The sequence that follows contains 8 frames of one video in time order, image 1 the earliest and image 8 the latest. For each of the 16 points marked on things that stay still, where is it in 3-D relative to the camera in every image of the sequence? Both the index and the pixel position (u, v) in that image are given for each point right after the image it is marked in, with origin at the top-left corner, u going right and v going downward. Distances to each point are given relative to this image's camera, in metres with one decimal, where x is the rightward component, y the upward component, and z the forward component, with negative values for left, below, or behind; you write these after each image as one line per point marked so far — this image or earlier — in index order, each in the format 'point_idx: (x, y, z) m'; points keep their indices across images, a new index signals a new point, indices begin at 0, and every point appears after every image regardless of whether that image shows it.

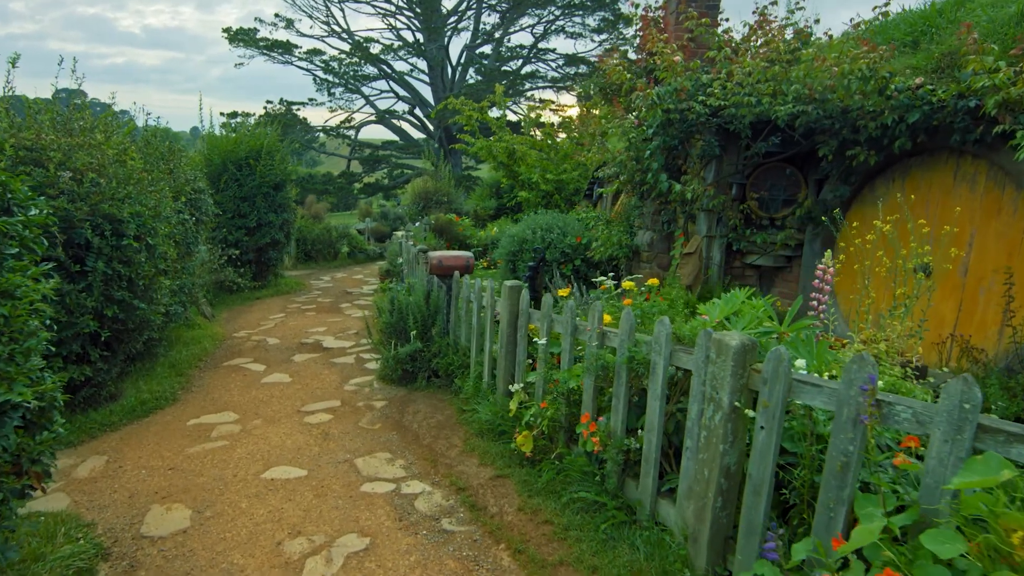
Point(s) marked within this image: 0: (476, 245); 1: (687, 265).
0: (-0.8, +0.8, +11.4) m
1: (+2.0, +0.2, +6.3) m
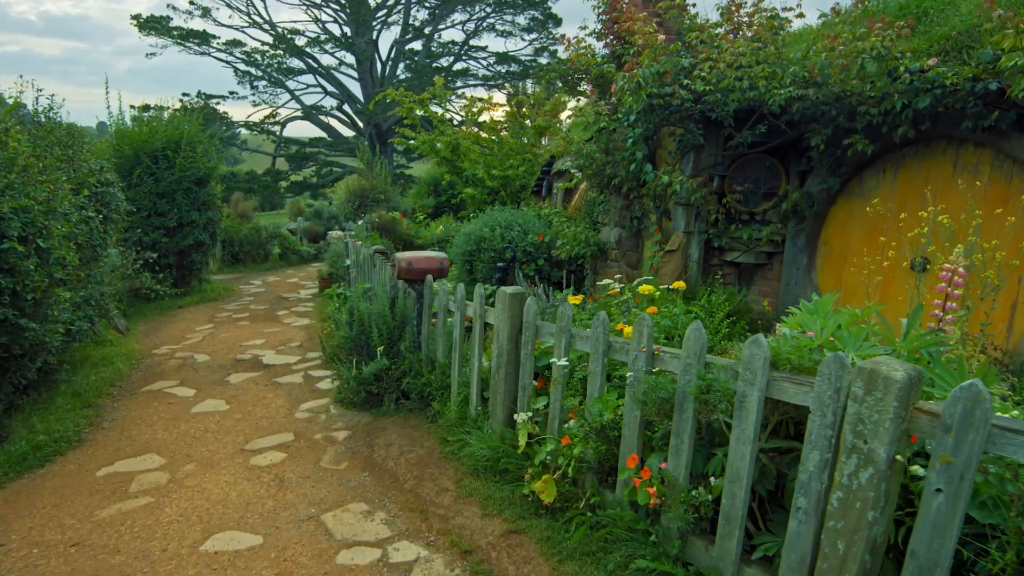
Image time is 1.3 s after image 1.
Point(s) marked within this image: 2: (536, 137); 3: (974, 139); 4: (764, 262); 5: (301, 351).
0: (-1.7, +0.8, +10.6) m
1: (+1.7, +0.2, +6.0) m
2: (+0.4, +3.3, +13.0) m
3: (+3.5, +1.1, +4.4) m
4: (+2.5, +0.3, +6.0) m
5: (-2.1, -0.6, +5.8) m
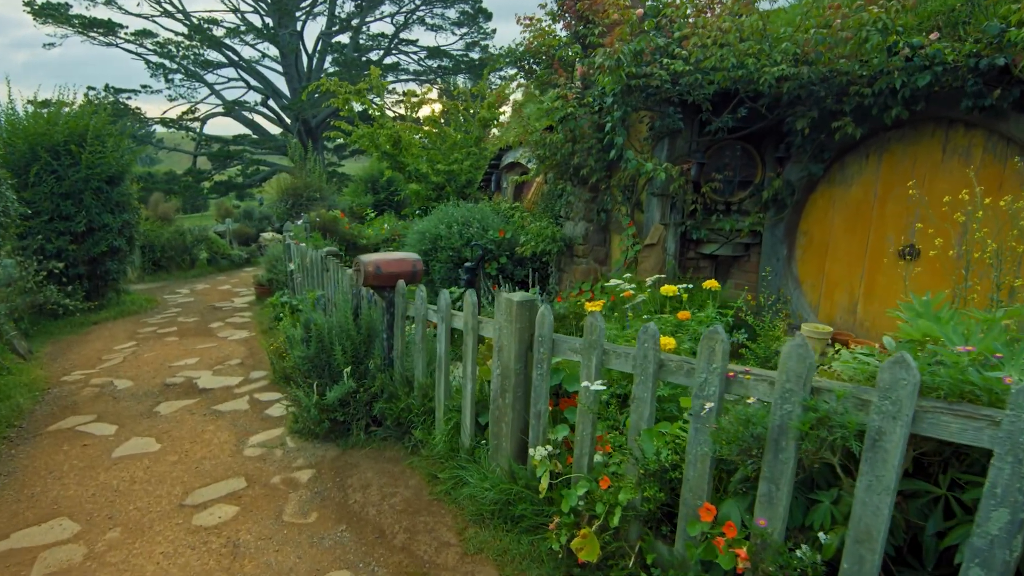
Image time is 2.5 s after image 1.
0: (-2.5, +0.7, +9.9) m
1: (+1.4, +0.3, +5.6) m
2: (-0.7, +3.3, +12.4) m
3: (+3.3, +1.2, +4.3) m
4: (+2.2, +0.3, +5.7) m
5: (-2.4, -0.7, +5.1) m
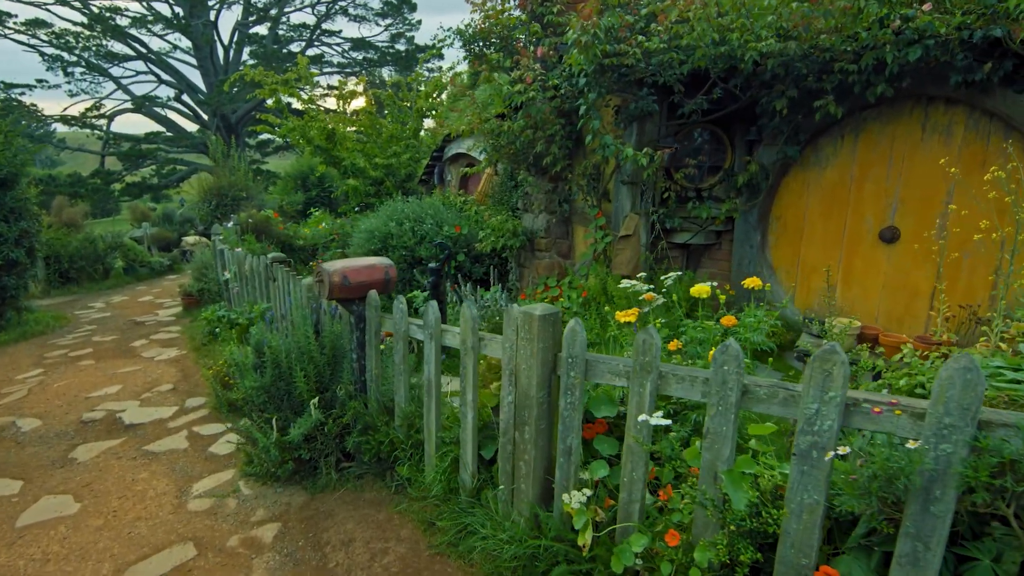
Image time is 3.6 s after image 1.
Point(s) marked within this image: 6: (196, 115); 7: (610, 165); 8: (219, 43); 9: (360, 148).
0: (-3.3, +0.6, +9.2) m
1: (+1.0, +0.3, +5.3) m
2: (-1.9, +3.4, +11.8) m
3: (+3.1, +1.3, +4.2) m
4: (+1.8, +0.4, +5.5) m
5: (-2.6, -0.8, +4.4) m
6: (-10.5, +5.8, +19.5) m
7: (+0.9, +1.2, +5.6) m
8: (-9.9, +8.3, +19.8) m
9: (-3.0, +2.7, +11.4) m
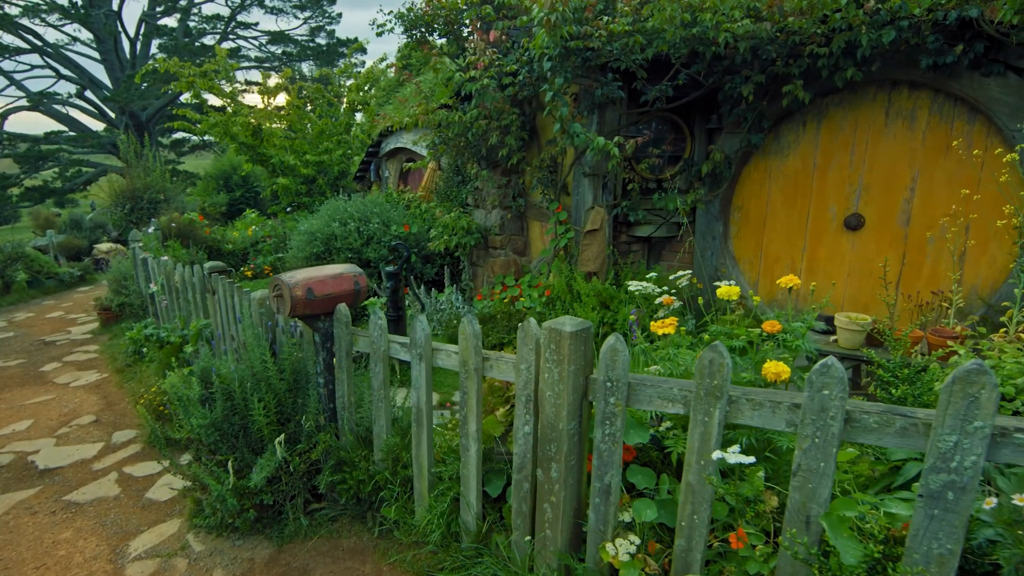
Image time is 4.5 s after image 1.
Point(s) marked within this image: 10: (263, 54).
0: (-4.0, +0.5, +8.5) m
1: (+0.7, +0.4, +5.1) m
2: (-3.0, +3.3, +11.2) m
3: (+2.8, +1.5, +4.2) m
4: (+1.5, +0.5, +5.4) m
5: (-2.7, -0.9, +3.8) m
6: (-12.5, +5.5, +17.9) m
7: (+0.5, +1.2, +5.3) m
8: (-12.0, +8.0, +18.2) m
9: (-4.0, +2.6, +10.7) m
10: (-8.0, +7.4, +18.6) m
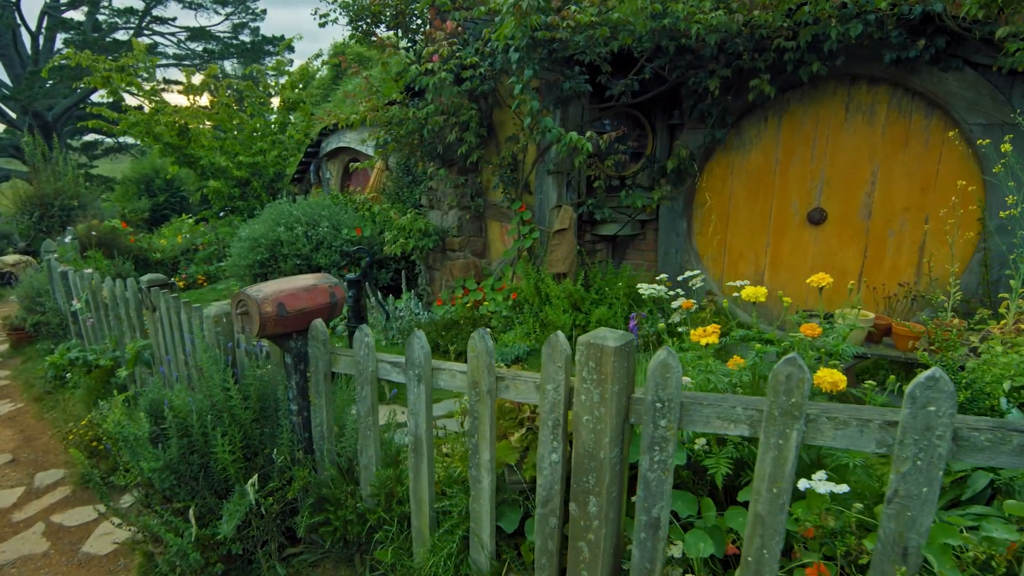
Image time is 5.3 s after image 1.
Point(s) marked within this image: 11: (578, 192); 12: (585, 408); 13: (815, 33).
0: (-4.6, +0.3, +7.9) m
1: (+0.4, +0.3, +4.9) m
2: (-4.0, +3.2, +10.7) m
3: (+2.6, +1.5, +4.2) m
4: (+1.1, +0.5, +5.3) m
5: (-2.8, -1.1, +3.3) m
6: (-14.2, +5.0, +16.3) m
7: (+0.2, +1.2, +5.1) m
8: (-13.8, +7.5, +16.7) m
9: (-4.9, +2.5, +10.0) m
10: (-9.8, +7.1, +17.5) m
11: (+0.6, +0.8, +5.1) m
12: (+0.2, -0.3, +1.4) m
13: (+2.0, +1.7, +3.8) m
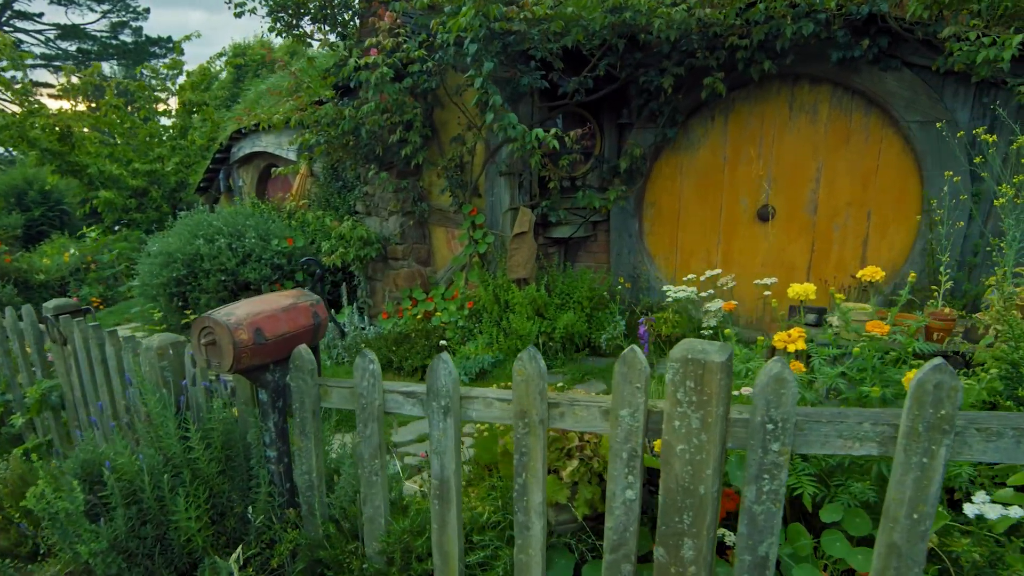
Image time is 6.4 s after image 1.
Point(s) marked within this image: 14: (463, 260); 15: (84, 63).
0: (-5.4, 0.0, +6.9) m
1: (0.0, +0.3, +4.7) m
2: (-5.3, +2.9, +9.8) m
3: (+2.2, +1.6, +4.3) m
4: (+0.7, +0.5, +5.2) m
5: (-2.9, -1.2, +2.6) m
6: (-16.2, +4.2, +13.9) m
7: (-0.3, +1.1, +4.9) m
8: (-16.0, +6.7, +14.3) m
9: (-6.1, +2.1, +9.0) m
10: (-12.2, +6.4, +15.7) m
11: (+0.2, +0.8, +4.9) m
12: (+0.3, -0.3, +1.2) m
13: (+1.7, +1.7, +3.8) m
14: (-0.4, +0.2, +4.9) m
15: (-11.9, +6.6, +16.7) m
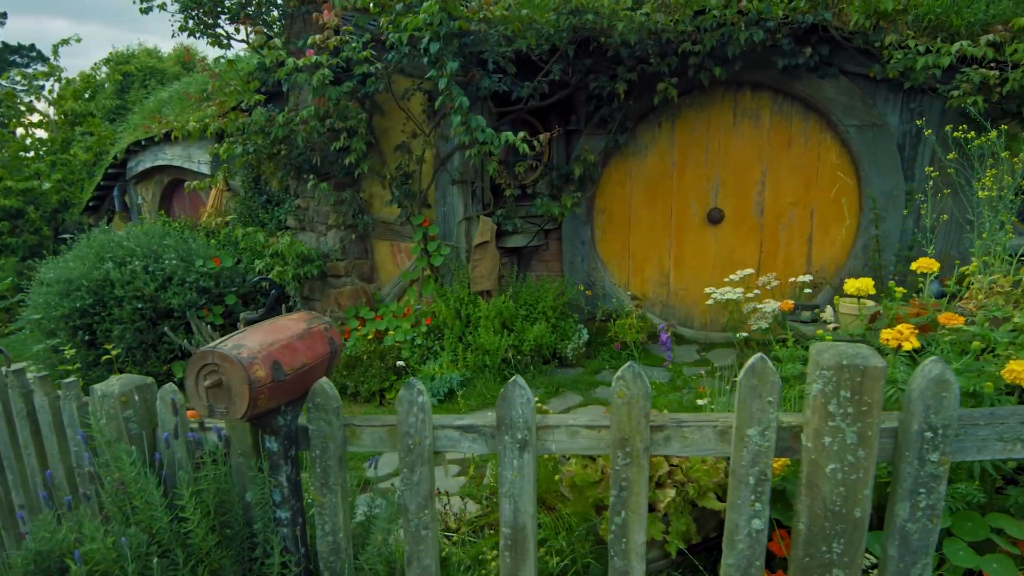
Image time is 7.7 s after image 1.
0: (-5.9, -0.4, +5.8) m
1: (-0.3, +0.2, +4.5) m
2: (-6.5, +2.4, +8.7) m
3: (+1.9, +1.6, +4.5) m
4: (+0.3, +0.4, +5.1) m
5: (-2.8, -1.4, +2.0) m
6: (-17.9, +3.1, +11.2) m
7: (-0.7, +1.0, +4.6) m
8: (-17.9, +5.6, +11.6) m
9: (-7.1, +1.6, +7.8) m
10: (-14.3, +5.5, +13.6) m
11: (-0.2, +0.7, +4.7) m
12: (+0.6, -0.3, +1.0) m
13: (+1.4, +1.7, +3.9) m
14: (-0.8, +0.1, +4.6) m
15: (-14.2, +5.6, +14.7) m
